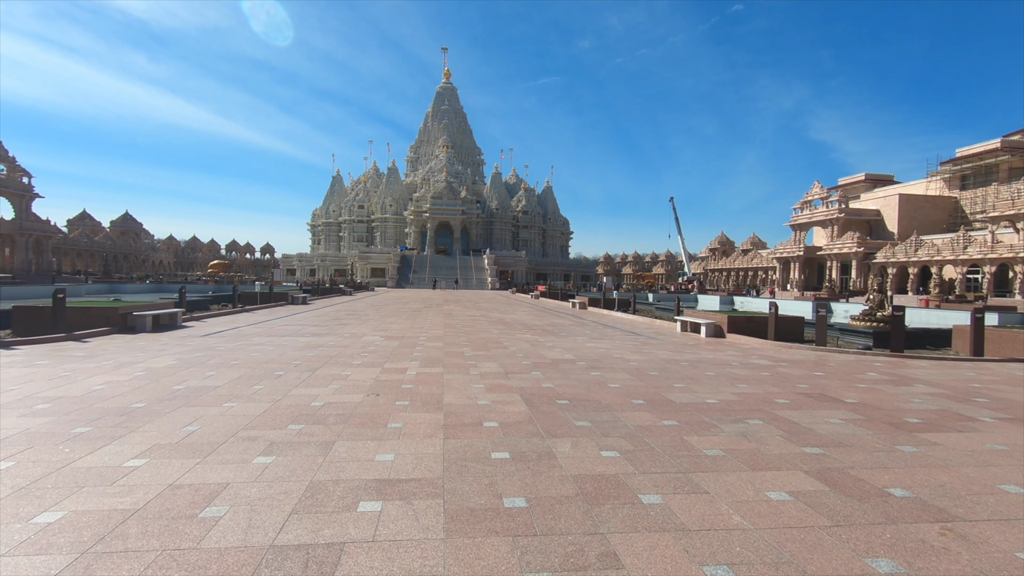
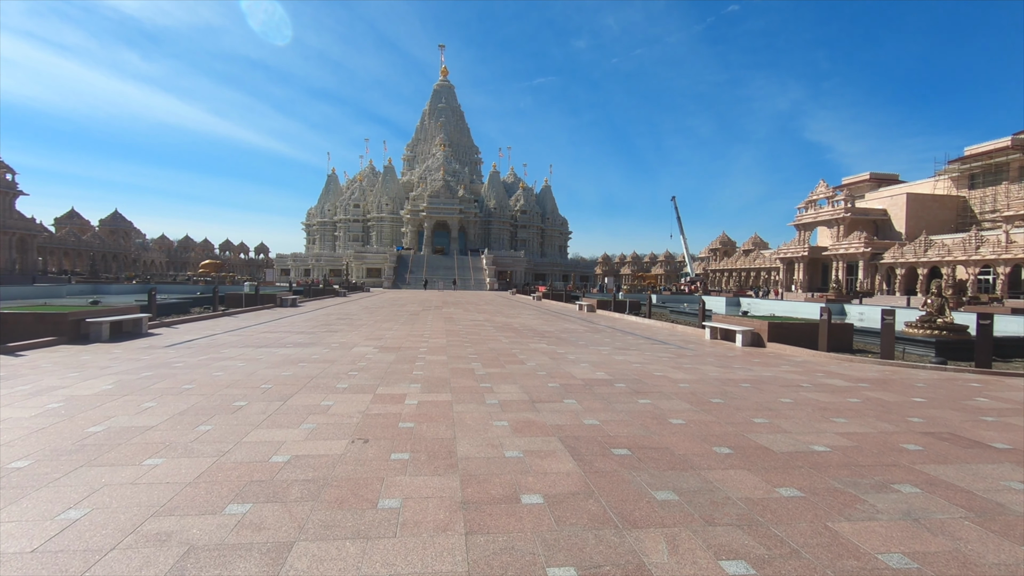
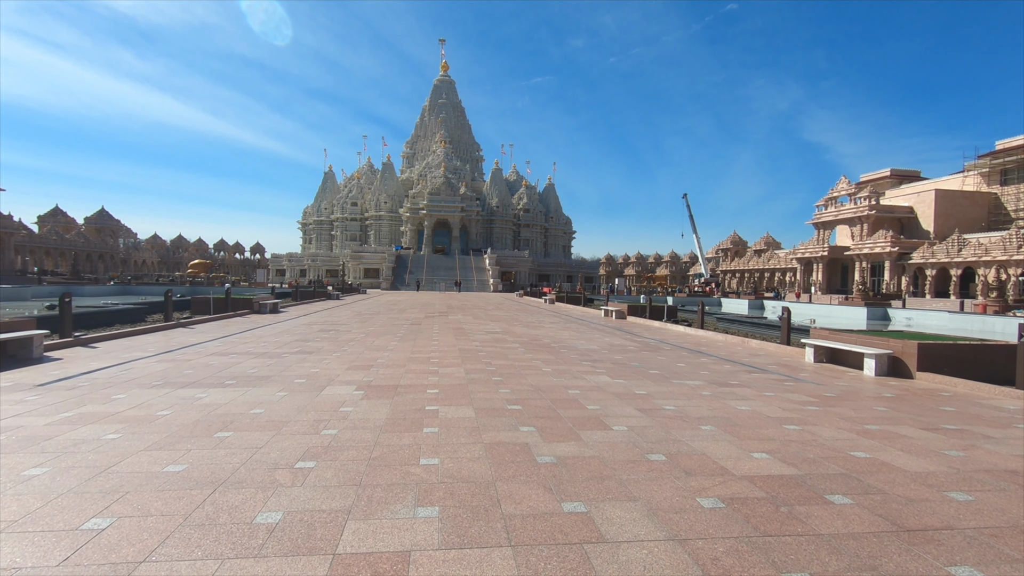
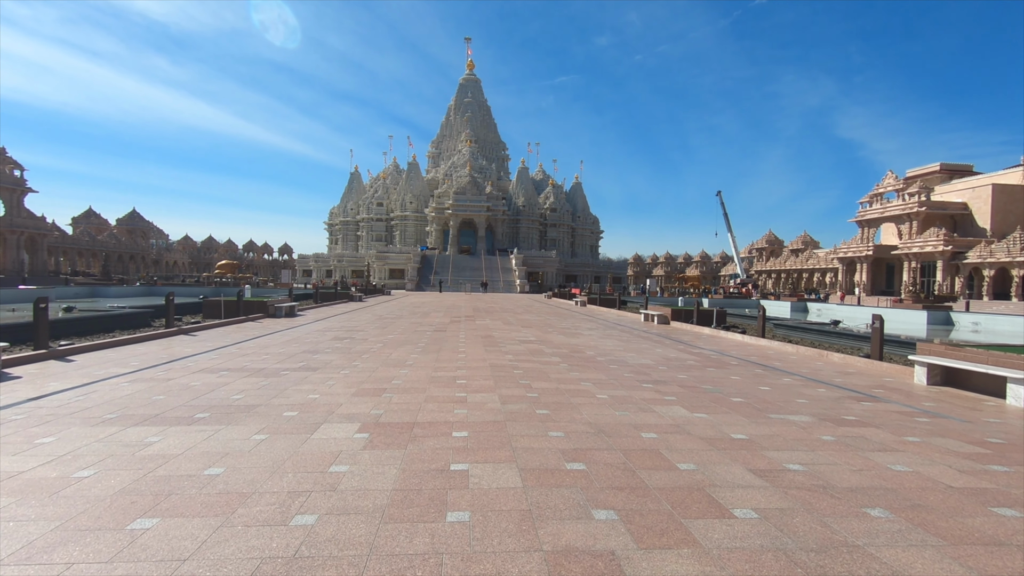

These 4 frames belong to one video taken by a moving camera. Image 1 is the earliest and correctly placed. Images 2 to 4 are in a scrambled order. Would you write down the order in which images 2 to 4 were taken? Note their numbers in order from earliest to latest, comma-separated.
2, 3, 4
